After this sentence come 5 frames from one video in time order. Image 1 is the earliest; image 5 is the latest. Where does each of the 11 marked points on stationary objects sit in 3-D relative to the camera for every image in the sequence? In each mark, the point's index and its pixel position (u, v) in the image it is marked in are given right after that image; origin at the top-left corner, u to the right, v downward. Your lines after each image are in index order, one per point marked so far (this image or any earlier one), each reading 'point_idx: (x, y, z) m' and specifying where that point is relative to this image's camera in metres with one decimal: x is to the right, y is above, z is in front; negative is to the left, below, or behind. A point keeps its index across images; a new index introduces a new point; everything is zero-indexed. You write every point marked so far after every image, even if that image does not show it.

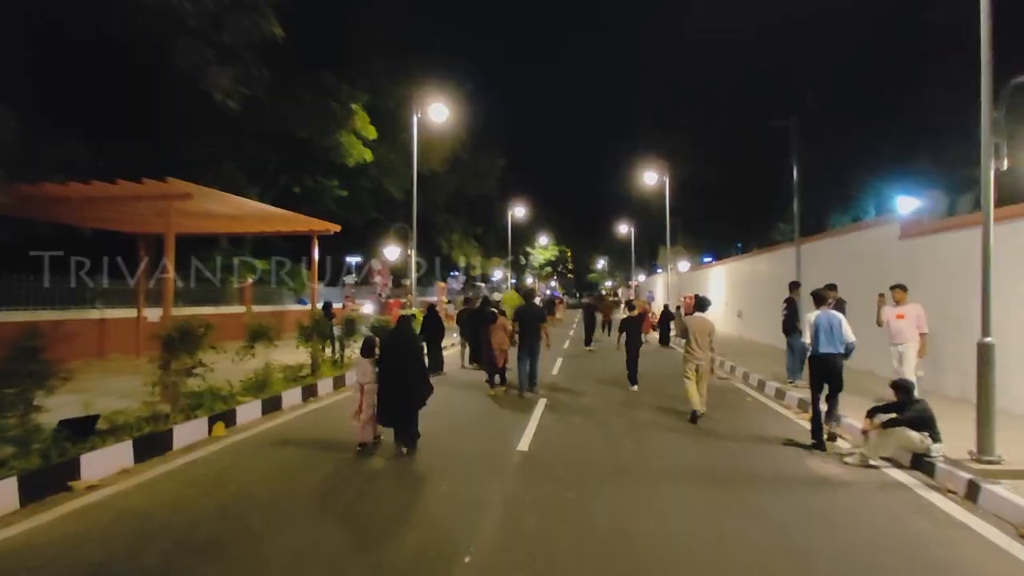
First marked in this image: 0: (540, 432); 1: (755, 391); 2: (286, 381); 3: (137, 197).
0: (+0.5, -2.4, +10.6) m
1: (+5.6, -2.4, +14.6) m
2: (-4.7, -1.9, +13.1) m
3: (-7.6, +1.8, +12.8) m
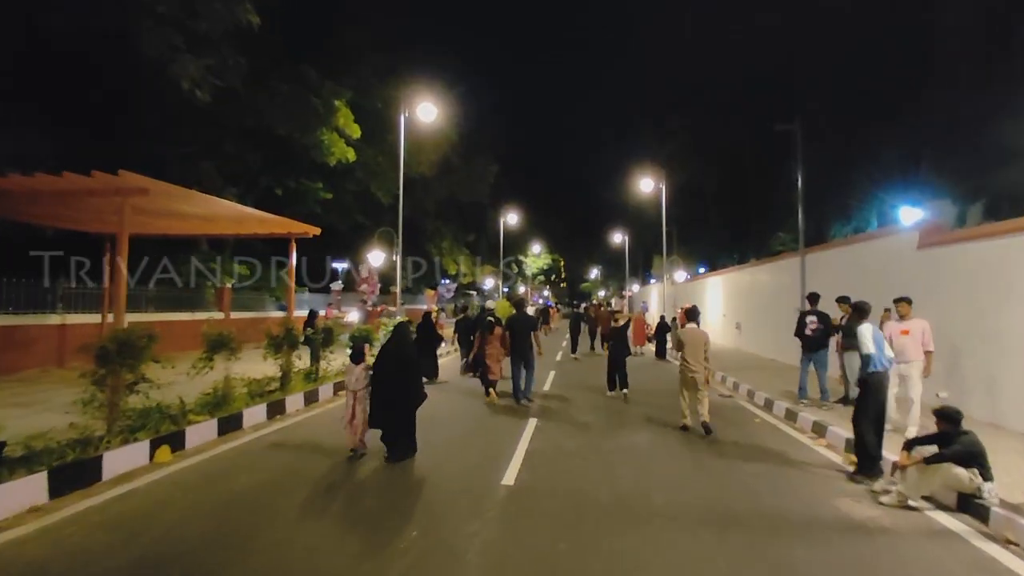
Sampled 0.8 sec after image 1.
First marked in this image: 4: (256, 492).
0: (+0.3, -2.5, +9.5) m
1: (+5.3, -2.6, +13.5) m
2: (-4.9, -2.0, +11.9) m
3: (-7.8, +1.8, +11.6) m
4: (-3.1, -2.5, +7.7) m
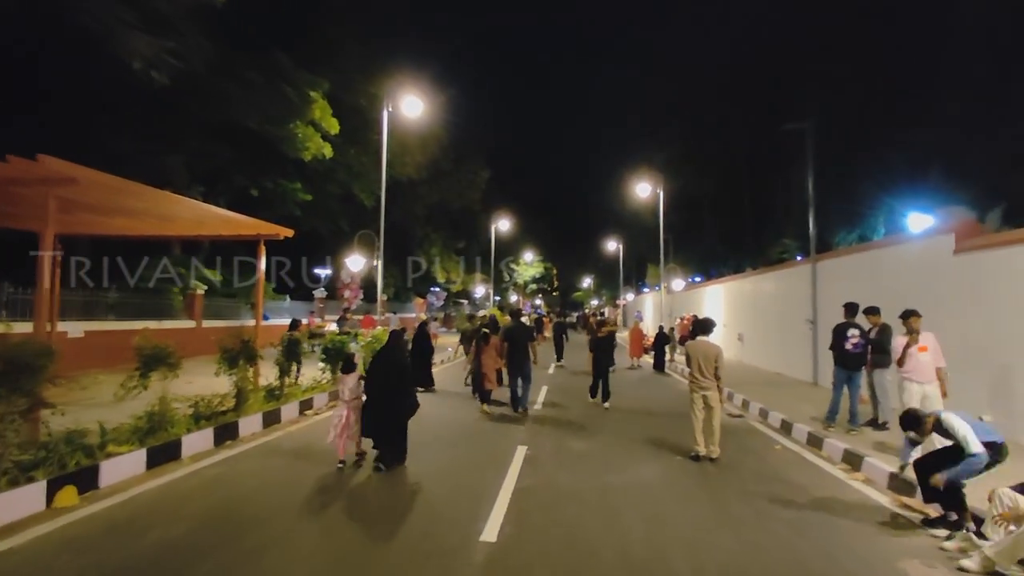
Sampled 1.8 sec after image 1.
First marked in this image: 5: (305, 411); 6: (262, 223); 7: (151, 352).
0: (+0.1, -2.6, +7.9) m
1: (+5.1, -2.8, +12.0) m
2: (-5.1, -2.1, +10.3) m
3: (-8.0, +1.7, +10.0) m
4: (-3.3, -2.5, +6.1) m
5: (-4.4, -2.6, +13.5) m
6: (-6.6, +1.7, +16.7) m
7: (-5.2, -0.9, +9.2) m
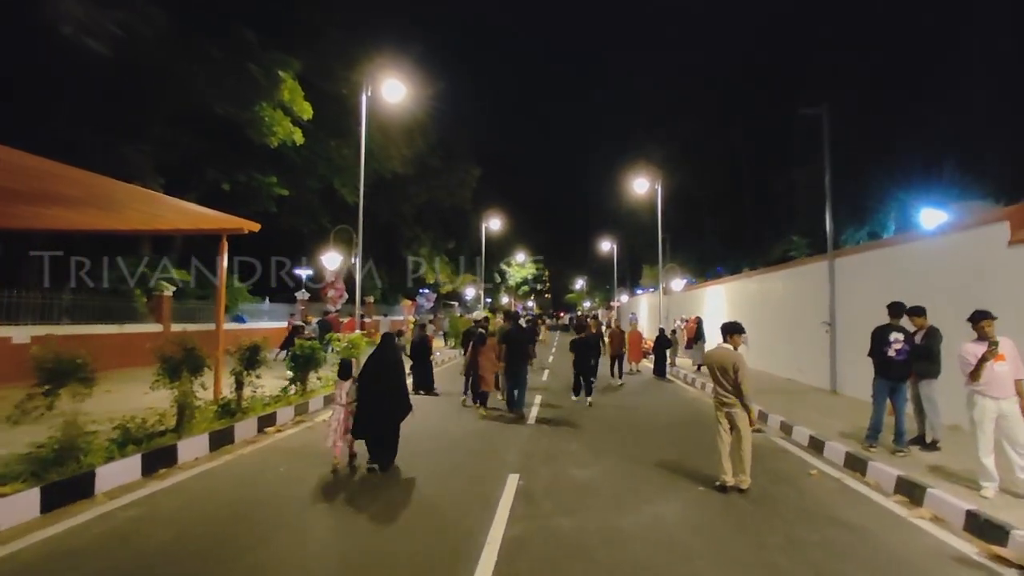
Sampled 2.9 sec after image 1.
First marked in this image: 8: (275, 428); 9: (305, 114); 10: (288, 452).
0: (0.0, -2.6, +6.3) m
1: (+4.9, -2.7, +10.4) m
2: (-5.3, -2.1, +8.6) m
3: (-8.1, +1.7, +8.3) m
4: (-3.4, -2.5, +4.4) m
5: (-4.6, -2.6, +11.8) m
6: (-6.9, +1.7, +15.0) m
7: (-5.3, -0.9, +7.4) m
8: (-4.5, -2.6, +11.9) m
9: (-6.3, +5.3, +19.6) m
10: (-3.6, -2.7, +10.3) m
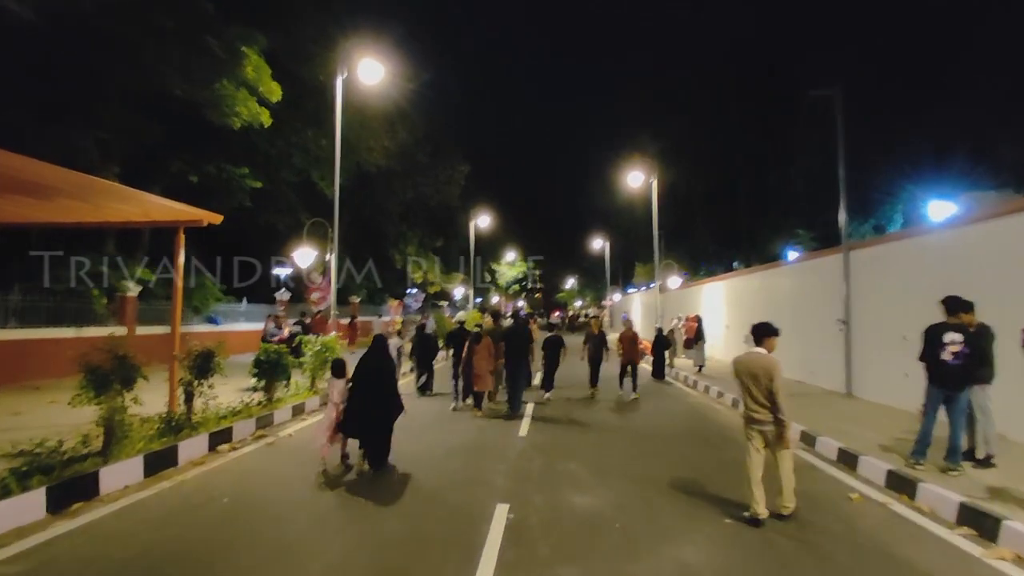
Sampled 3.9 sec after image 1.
0: (-0.1, -2.5, +4.9) m
1: (+4.7, -2.6, +9.1) m
2: (-5.4, -2.1, +7.1) m
3: (-8.3, +1.7, +6.8) m
4: (-3.4, -2.4, +2.9) m
5: (-4.8, -2.6, +10.3) m
6: (-7.1, +1.7, +13.5) m
7: (-5.5, -0.9, +6.0) m
8: (-4.6, -2.6, +10.4) m
9: (-6.7, +5.4, +18.1) m
10: (-3.8, -2.6, +8.8) m
